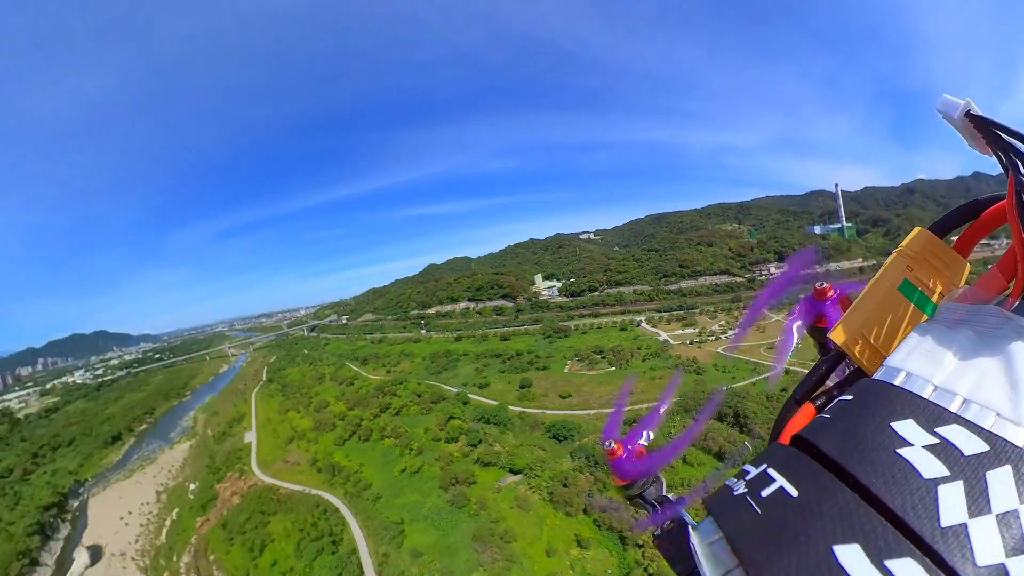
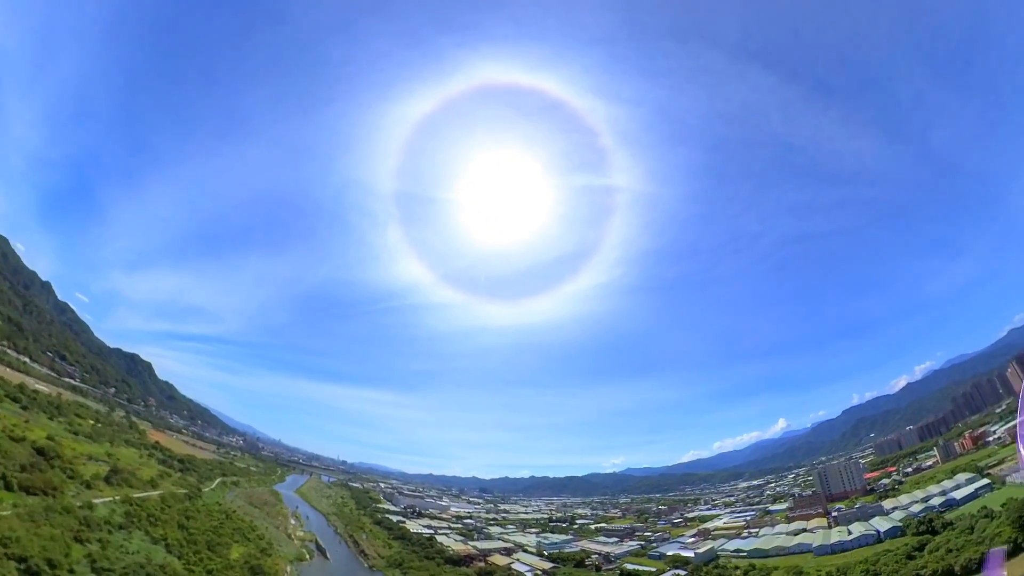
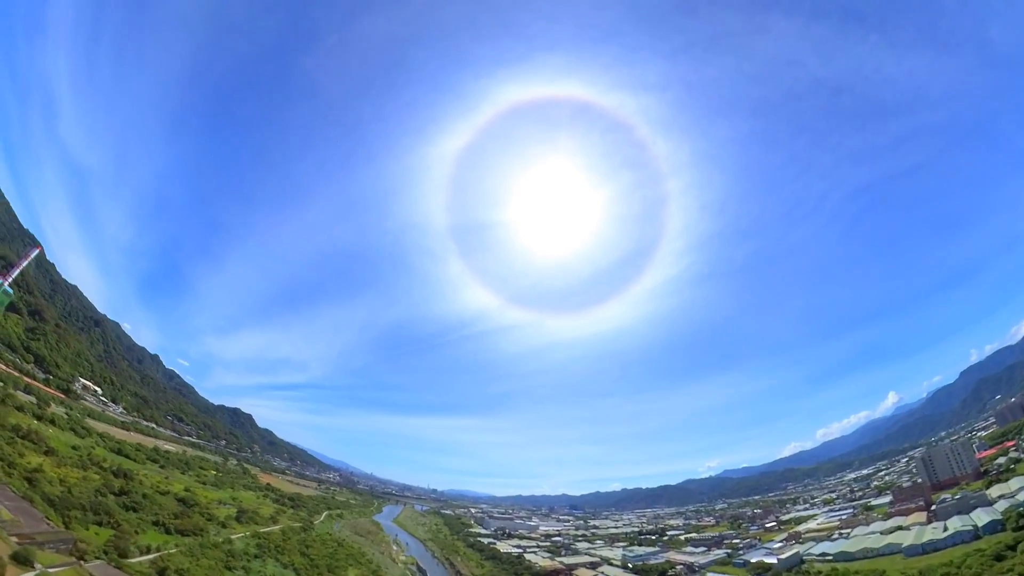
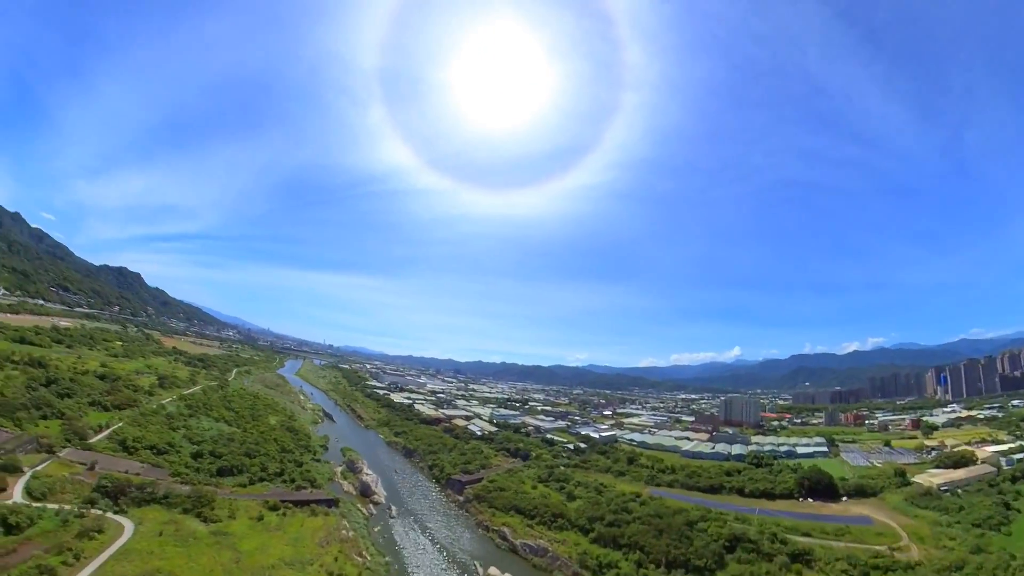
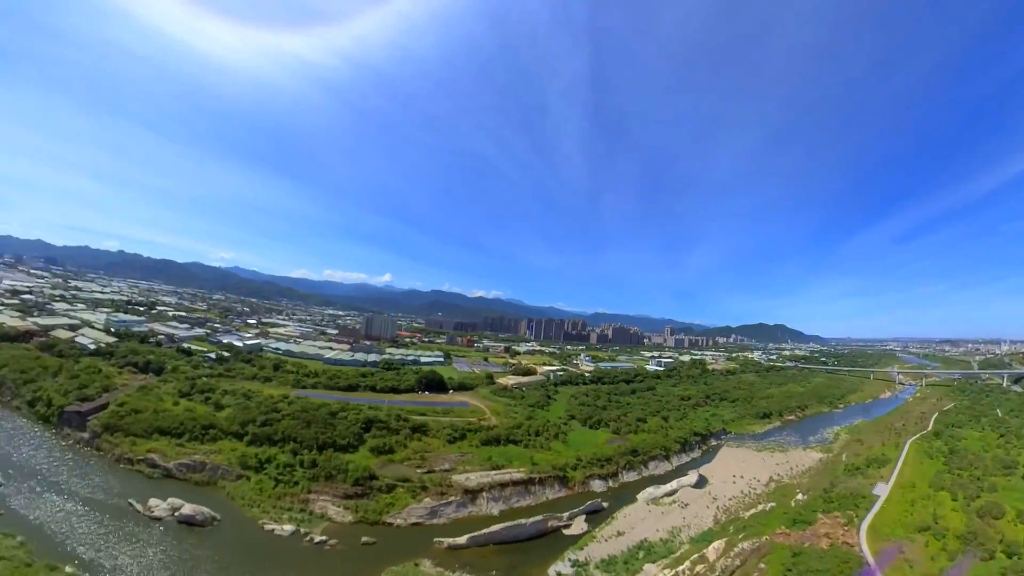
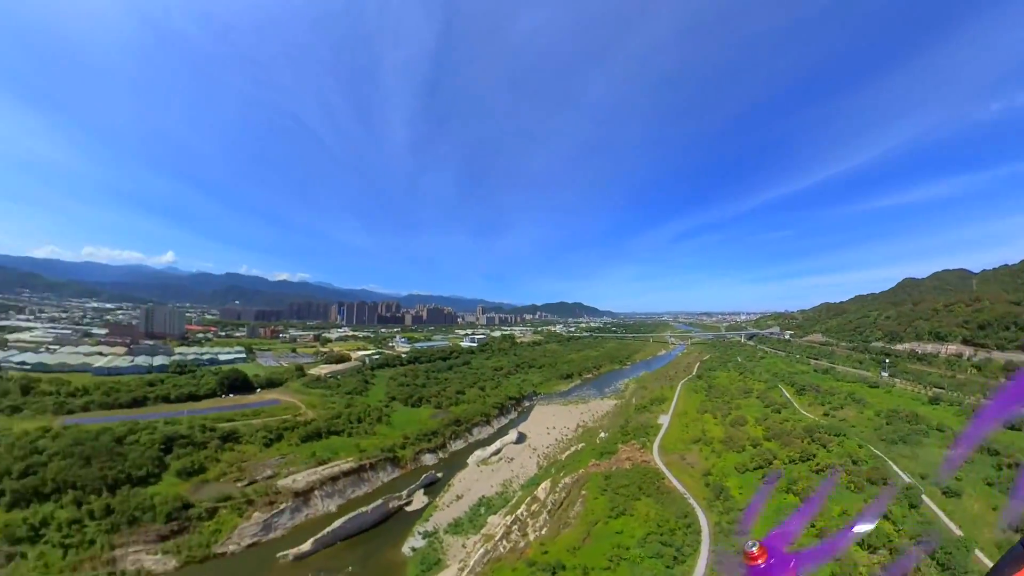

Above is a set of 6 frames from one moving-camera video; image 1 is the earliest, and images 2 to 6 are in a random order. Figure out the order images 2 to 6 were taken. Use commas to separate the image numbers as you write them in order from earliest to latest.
6, 5, 4, 3, 2
